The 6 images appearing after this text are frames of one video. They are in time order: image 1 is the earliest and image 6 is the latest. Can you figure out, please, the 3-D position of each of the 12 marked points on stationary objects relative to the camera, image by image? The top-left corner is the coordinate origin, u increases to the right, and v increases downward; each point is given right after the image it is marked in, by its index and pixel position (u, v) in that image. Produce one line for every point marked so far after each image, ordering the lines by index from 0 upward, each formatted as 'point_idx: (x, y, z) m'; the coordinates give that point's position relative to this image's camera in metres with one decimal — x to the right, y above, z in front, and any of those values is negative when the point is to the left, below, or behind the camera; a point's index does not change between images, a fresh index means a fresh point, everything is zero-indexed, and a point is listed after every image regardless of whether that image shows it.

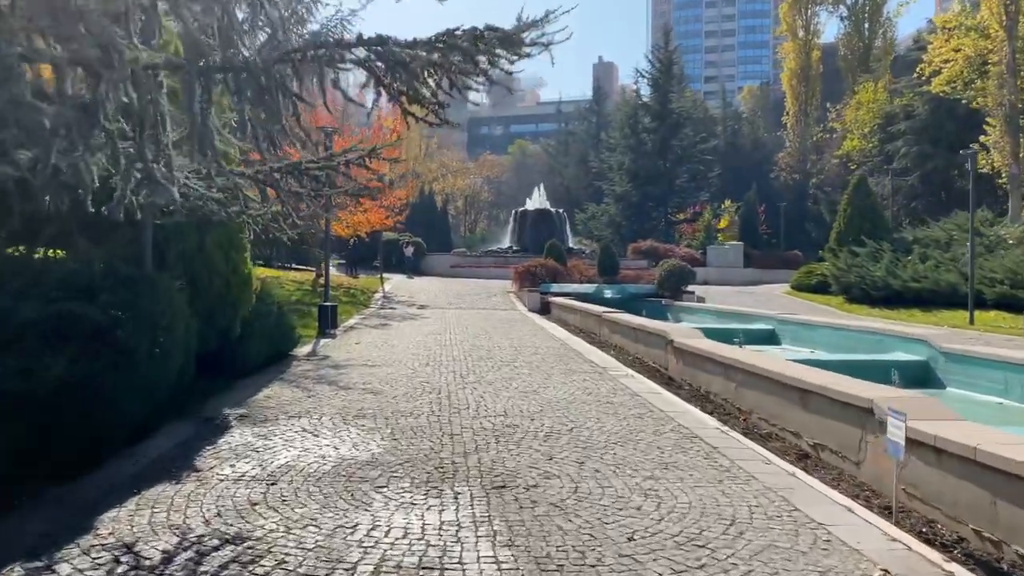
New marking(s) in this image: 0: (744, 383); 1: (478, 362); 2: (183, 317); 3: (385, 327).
0: (+2.6, -1.1, +9.0) m
1: (-0.5, -1.1, +12.4) m
2: (-3.0, -0.3, +7.4) m
3: (-3.0, -0.9, +18.7) m
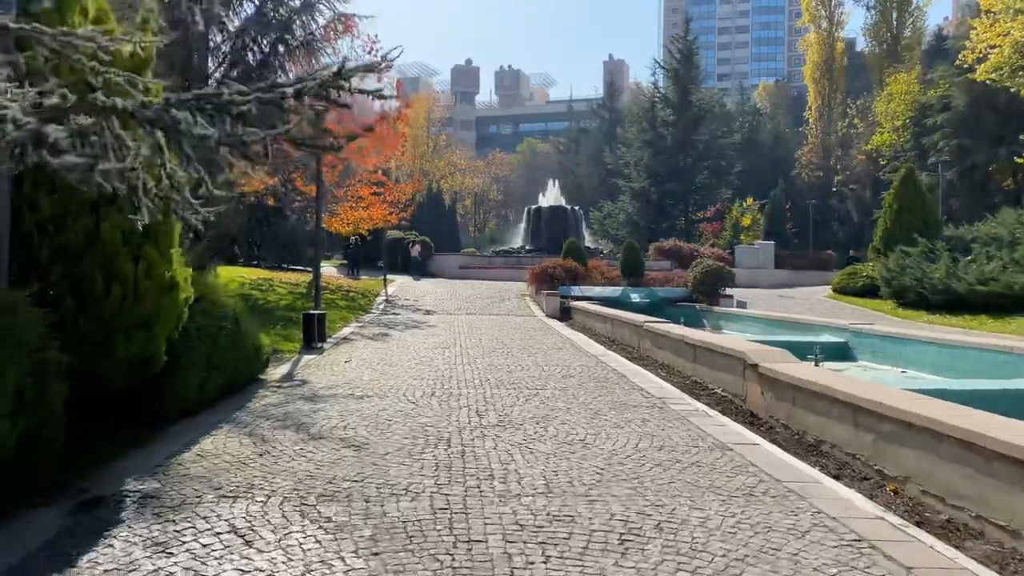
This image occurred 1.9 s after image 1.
0: (+2.9, -1.1, +6.2) m
1: (-0.2, -1.2, +9.6) m
2: (-2.7, -0.3, +4.7) m
3: (-2.5, -1.0, +15.9) m
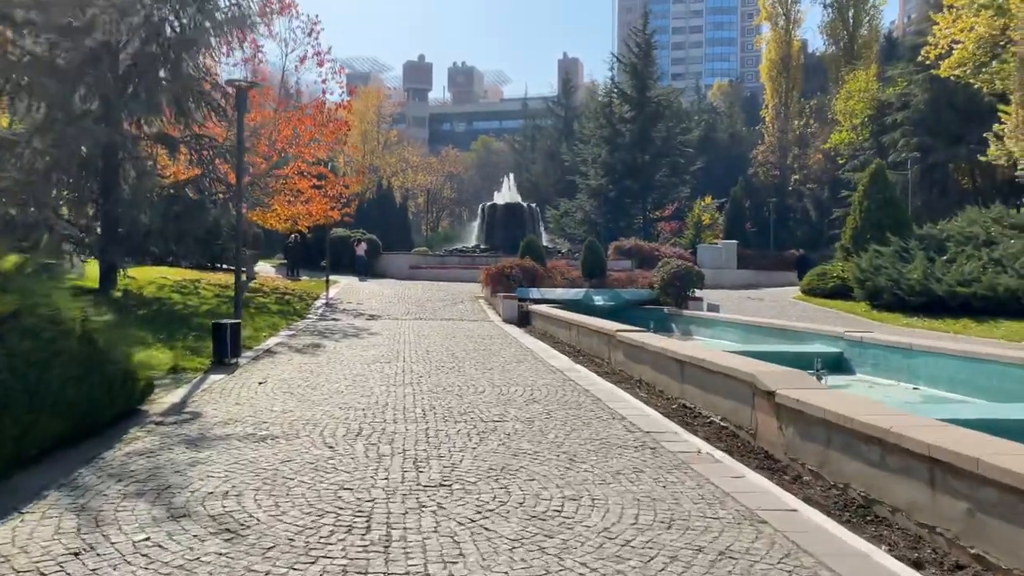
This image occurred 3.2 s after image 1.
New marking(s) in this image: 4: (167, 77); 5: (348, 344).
0: (+2.6, -1.2, +4.4) m
1: (-0.6, -1.3, +7.6) m
2: (-2.9, -0.4, +2.5) m
3: (-3.4, -1.1, +13.8) m
4: (-8.1, +4.9, +19.0) m
5: (-3.1, -1.0, +15.1) m
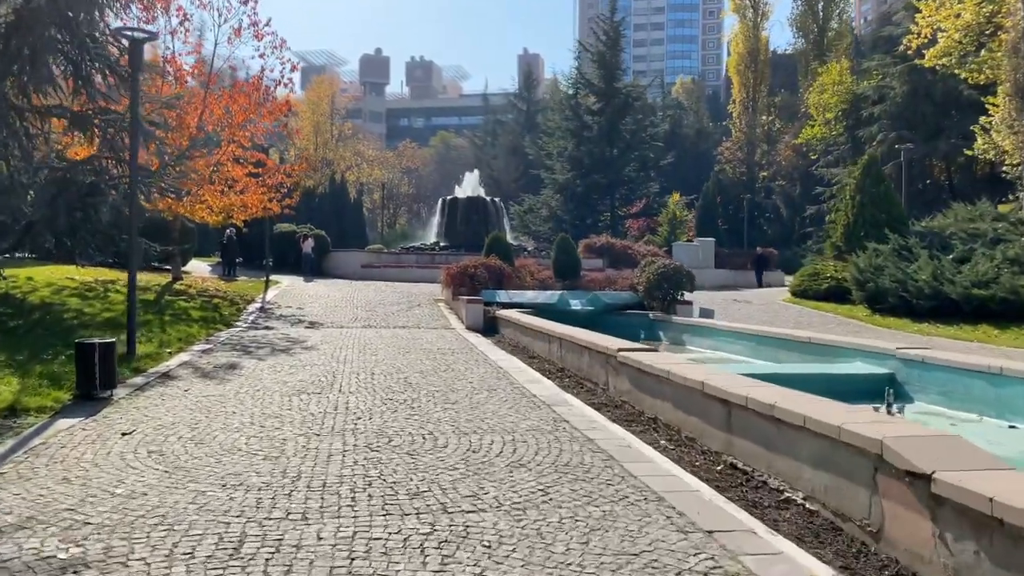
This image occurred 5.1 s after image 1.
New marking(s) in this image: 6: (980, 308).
0: (+2.7, -1.3, +1.7) m
1: (-0.8, -1.4, +4.7) m
2: (-2.7, -0.5, -0.5) m
3: (-3.8, -1.2, +10.7) m
4: (-8.8, +4.9, +15.7) m
5: (-3.6, -1.1, +12.1) m
6: (+11.5, -0.5, +19.8) m
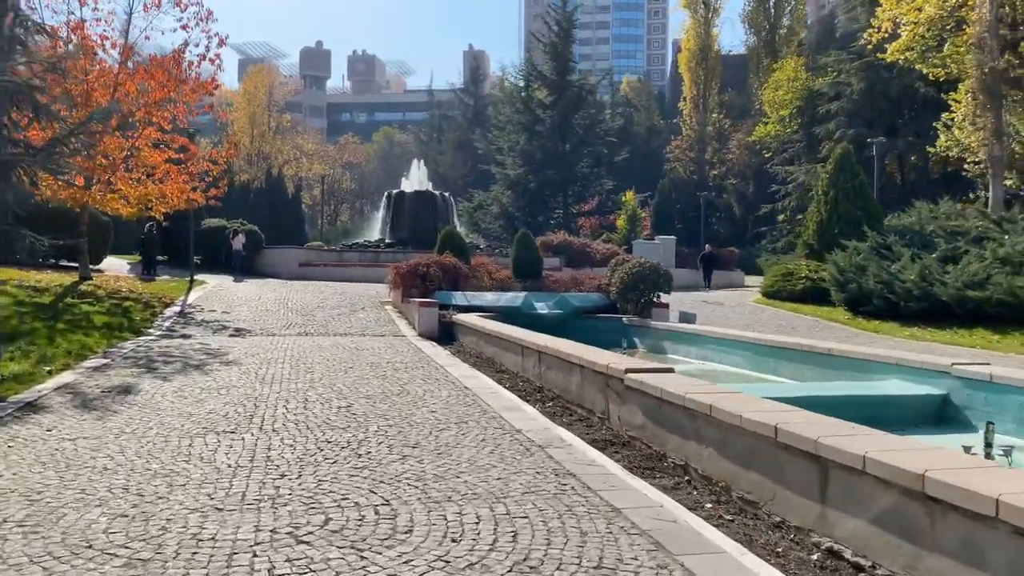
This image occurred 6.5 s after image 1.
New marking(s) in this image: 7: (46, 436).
0: (+3.0, -1.3, -0.3) m
1: (-0.6, -1.4, +2.5) m
2: (-2.2, -0.5, -2.8) m
3: (-4.1, -1.2, +8.3) m
4: (-9.4, +4.8, +12.9) m
5: (-3.9, -1.1, +9.7) m
6: (+10.5, -0.5, +18.4) m
7: (-4.0, -1.2, +6.9) m
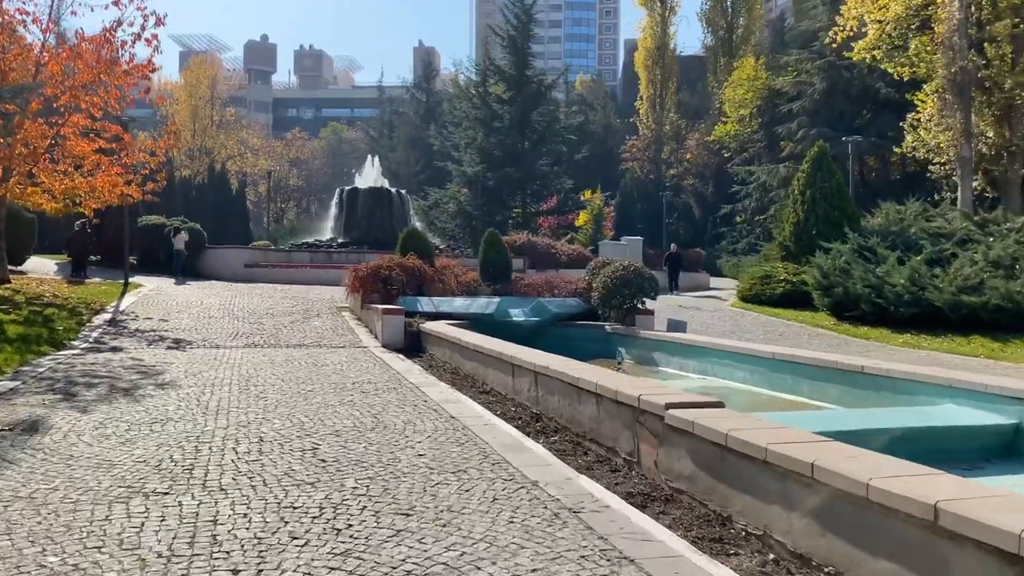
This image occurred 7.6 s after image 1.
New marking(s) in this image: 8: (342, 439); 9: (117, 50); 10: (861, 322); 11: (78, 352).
0: (+3.6, -1.4, -1.6) m
1: (-0.2, -1.5, +1.0) m
2: (-1.5, -0.7, -4.5) m
3: (-4.0, -1.3, +6.5) m
4: (-9.6, +4.7, +10.8) m
5: (-4.0, -1.3, +7.9) m
6: (+9.9, -0.6, +17.5) m
7: (-3.8, -1.3, +5.2) m
8: (-1.5, -1.3, +7.1) m
9: (-9.5, +5.7, +19.3) m
10: (+8.4, -0.8, +19.4) m
11: (-6.6, -1.0, +12.3) m
